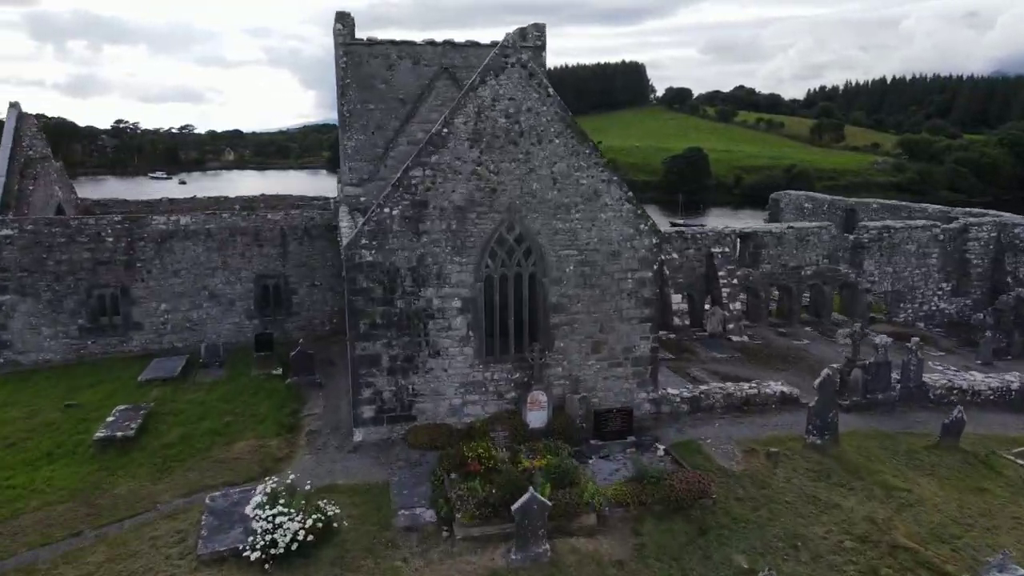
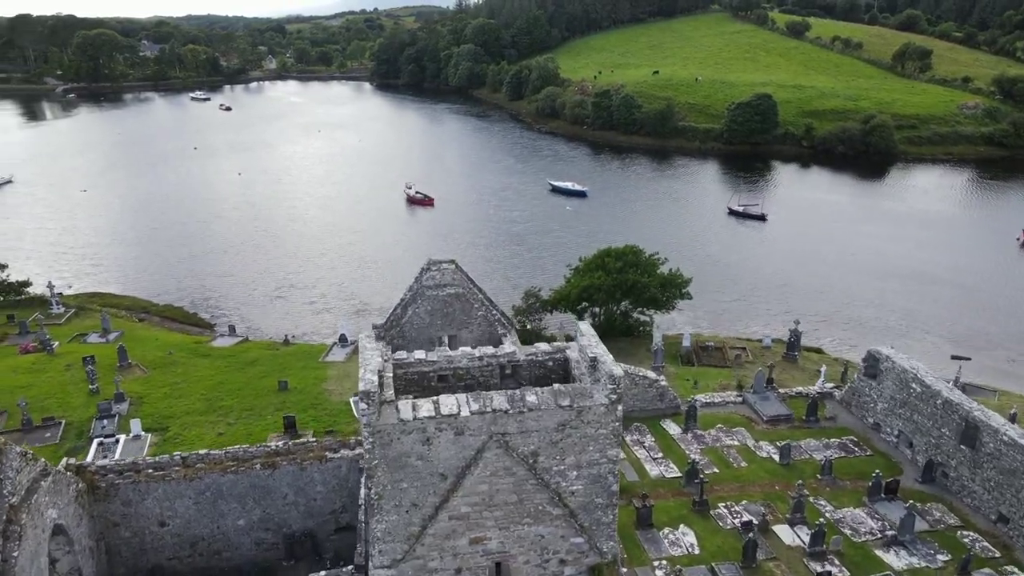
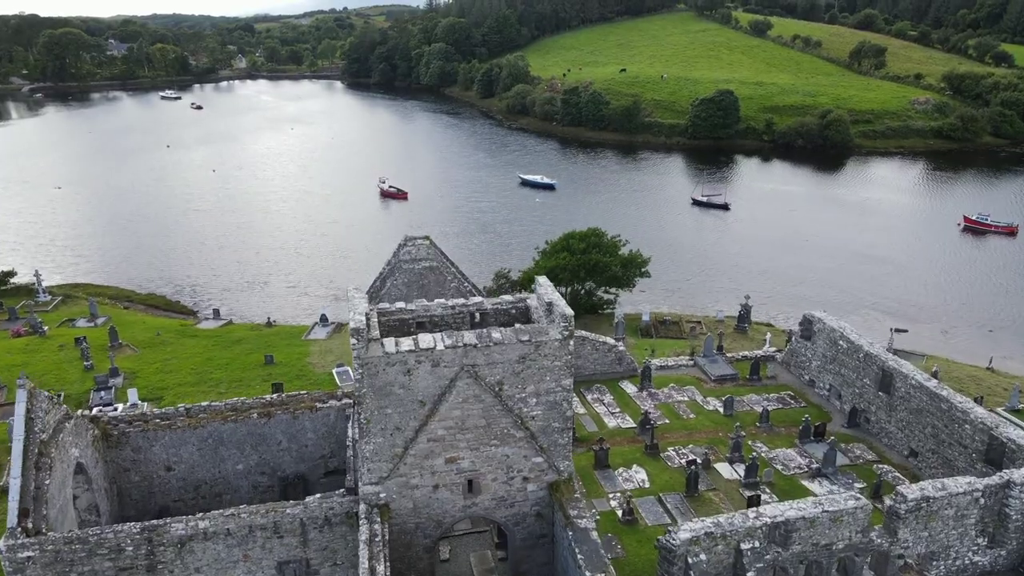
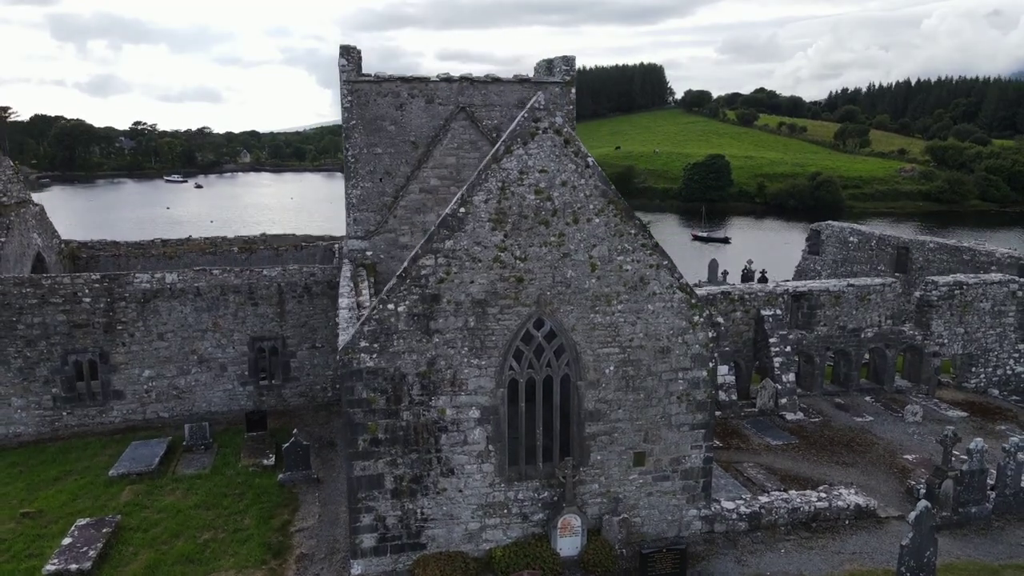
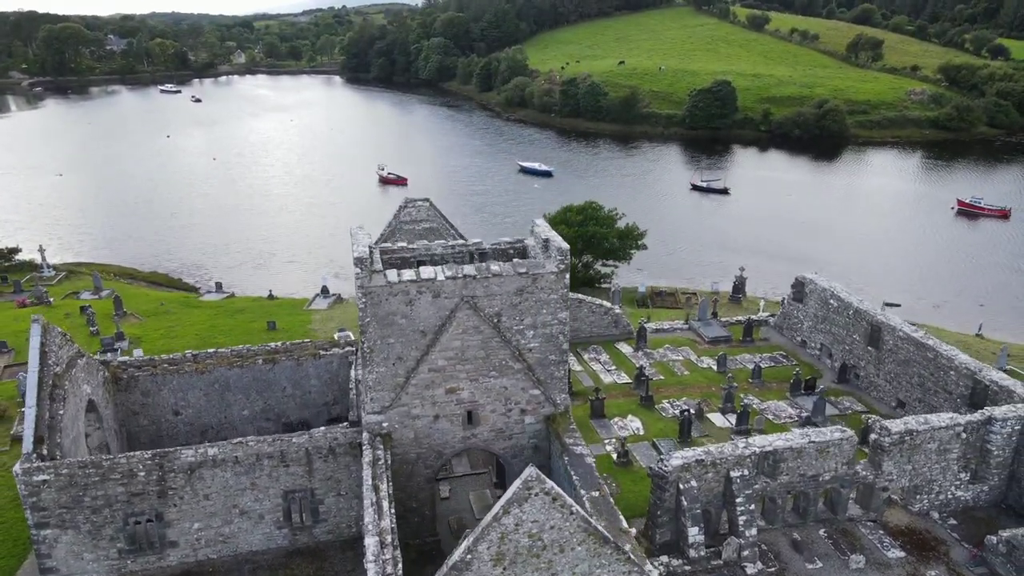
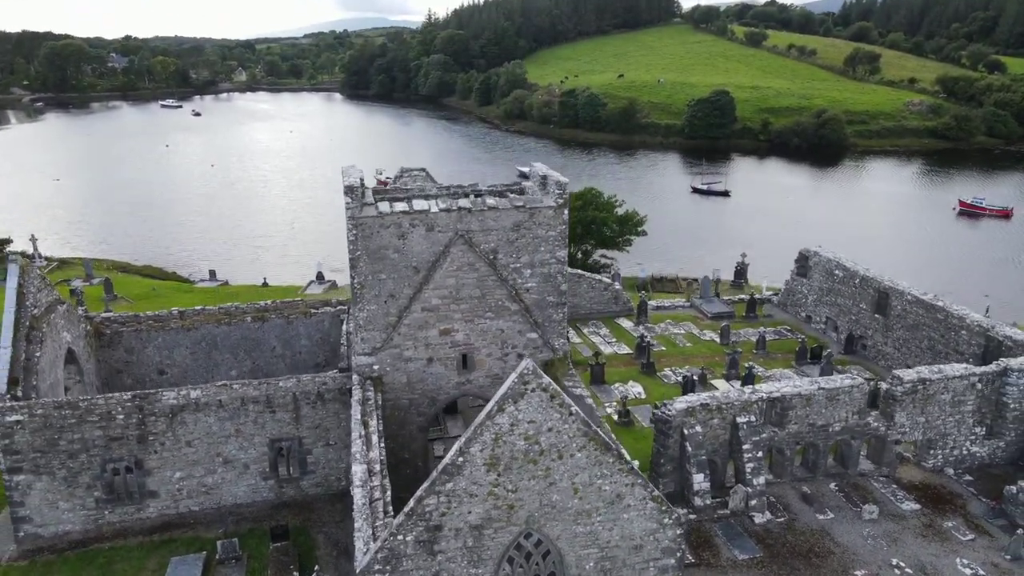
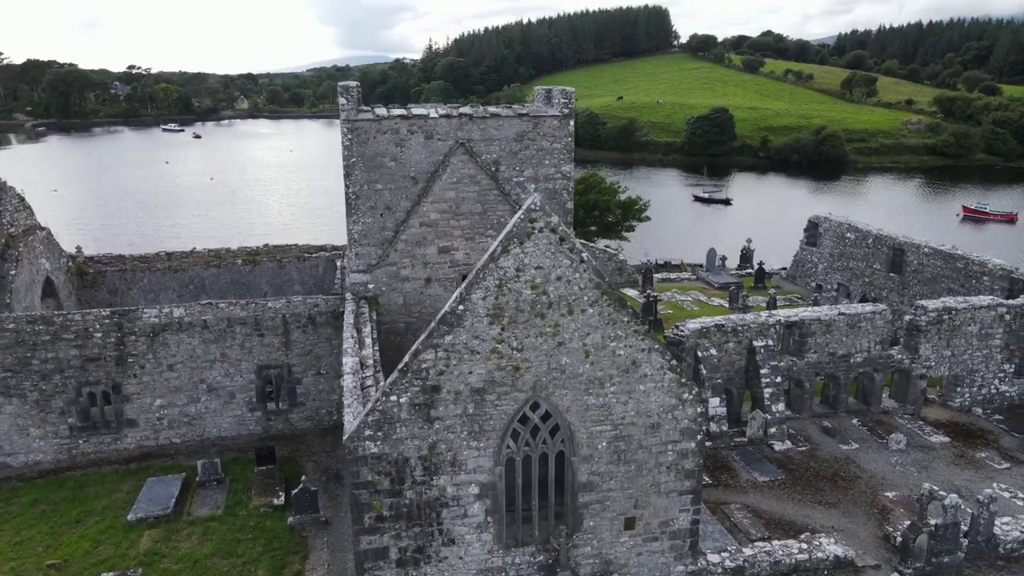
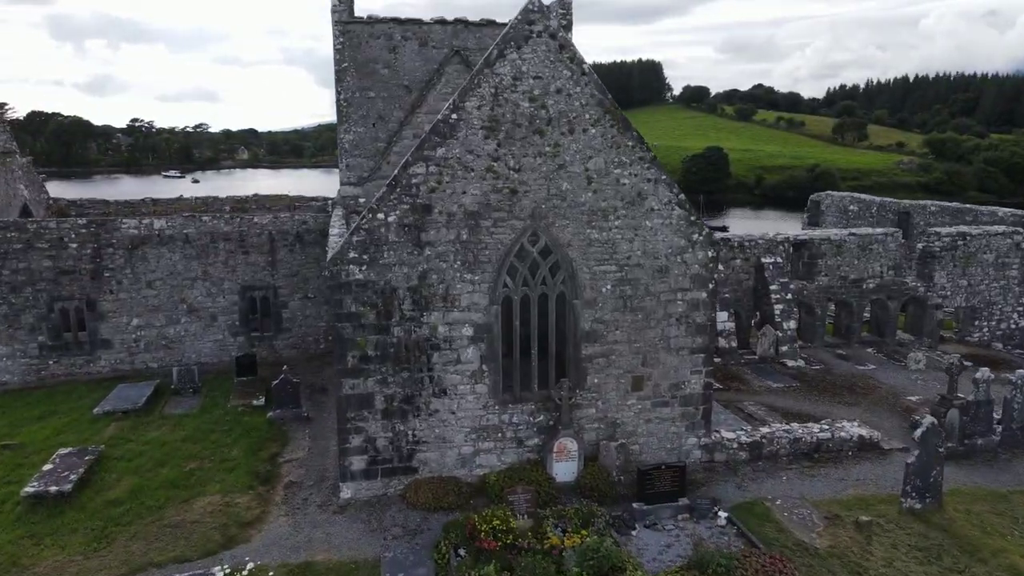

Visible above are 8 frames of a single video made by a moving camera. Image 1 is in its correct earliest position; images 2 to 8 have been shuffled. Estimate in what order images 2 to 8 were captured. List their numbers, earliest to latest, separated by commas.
8, 4, 7, 6, 5, 3, 2
